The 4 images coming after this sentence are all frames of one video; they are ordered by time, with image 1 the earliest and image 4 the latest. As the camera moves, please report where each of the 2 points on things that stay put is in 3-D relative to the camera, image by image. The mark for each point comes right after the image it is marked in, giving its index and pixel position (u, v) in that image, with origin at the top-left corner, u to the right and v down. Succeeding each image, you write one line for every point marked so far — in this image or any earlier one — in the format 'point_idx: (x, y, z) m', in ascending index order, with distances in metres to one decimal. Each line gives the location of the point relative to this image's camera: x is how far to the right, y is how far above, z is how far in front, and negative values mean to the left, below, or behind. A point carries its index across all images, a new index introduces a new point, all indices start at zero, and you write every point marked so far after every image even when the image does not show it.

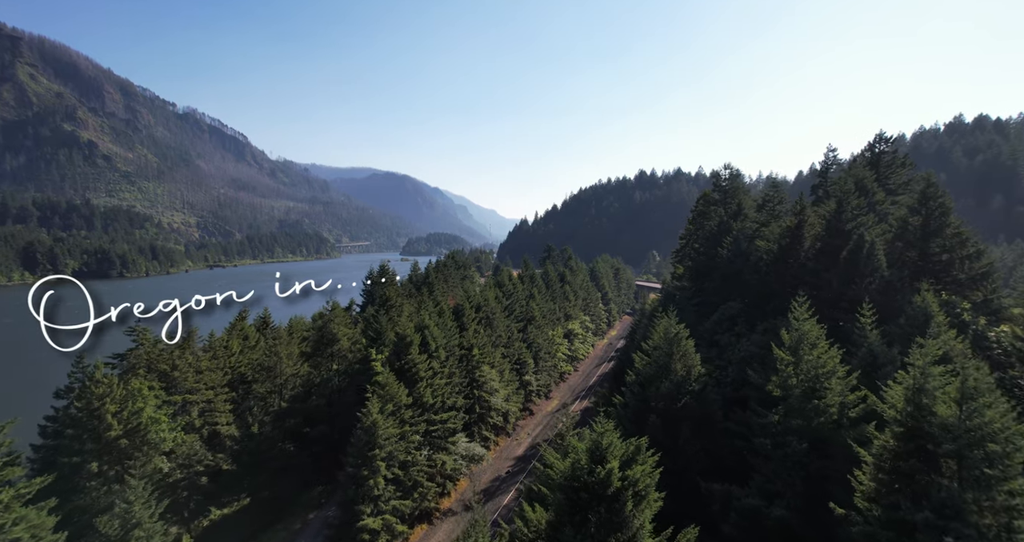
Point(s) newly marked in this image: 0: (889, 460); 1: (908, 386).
0: (+13.5, -6.8, +19.6) m
1: (+14.1, -4.1, +19.4) m
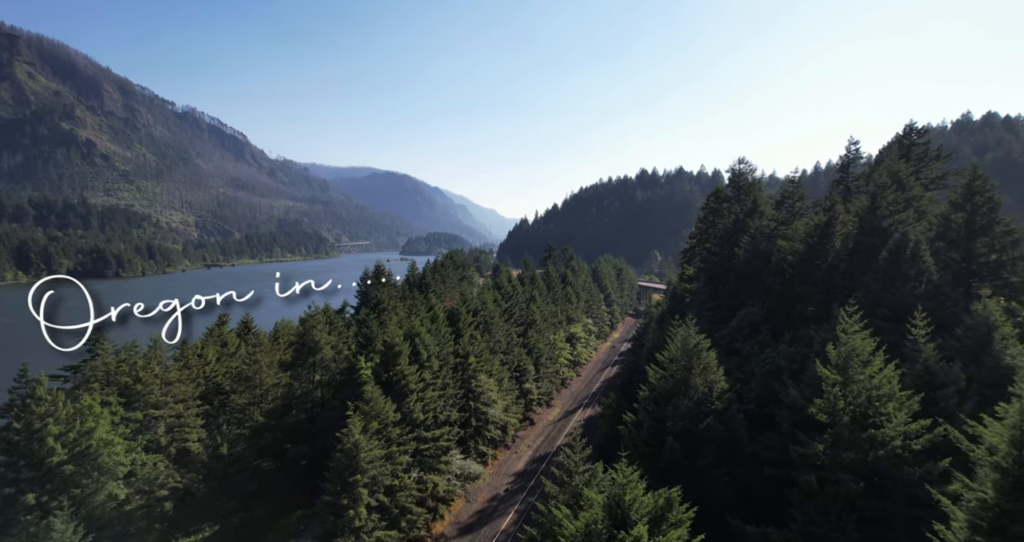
0: (+13.5, -7.0, +16.0) m
1: (+14.0, -4.3, +15.7) m
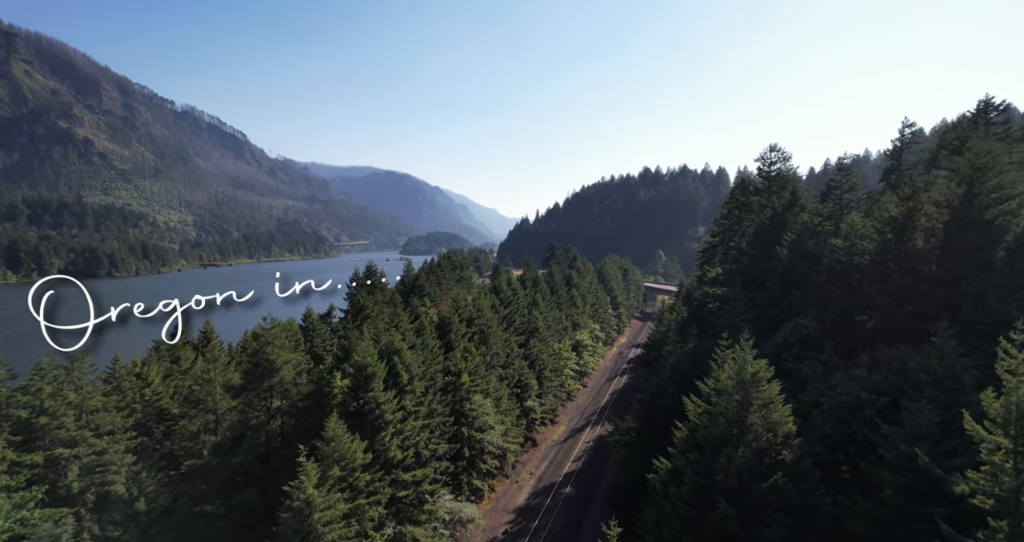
0: (+13.4, -7.2, +8.9) m
1: (+14.0, -4.5, +8.7) m
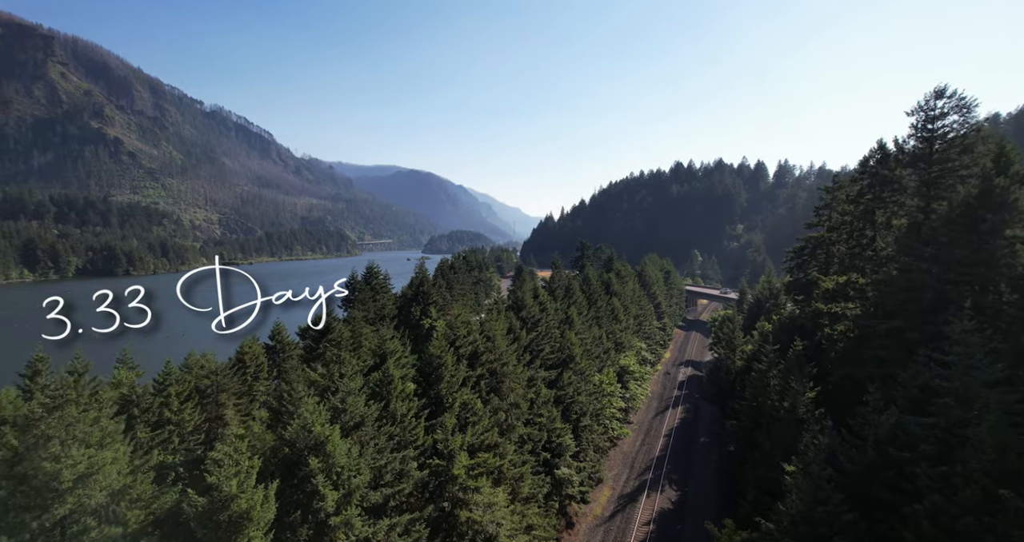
0: (+13.3, -7.9, -8.1) m
1: (+13.8, -5.2, -8.4) m
